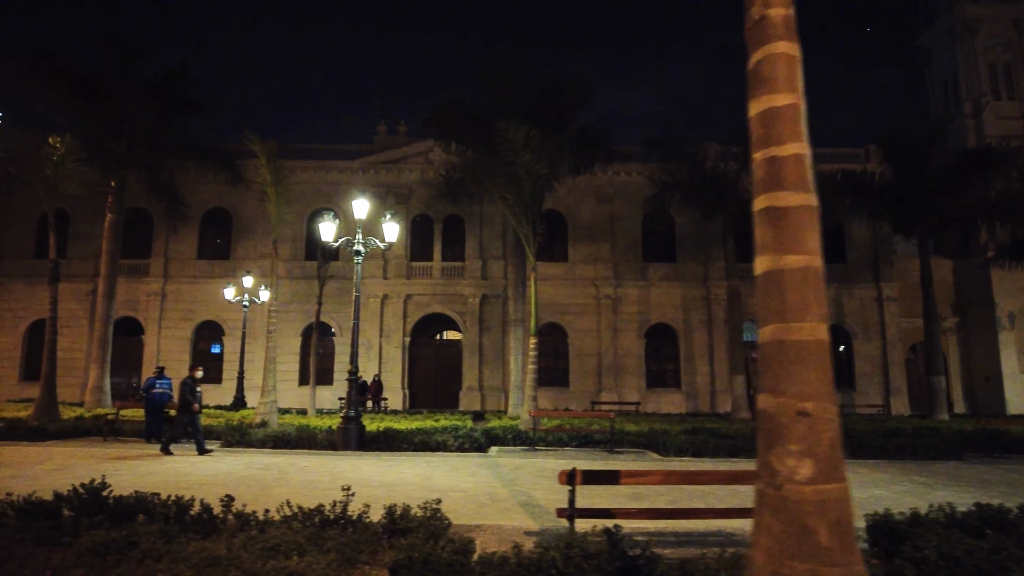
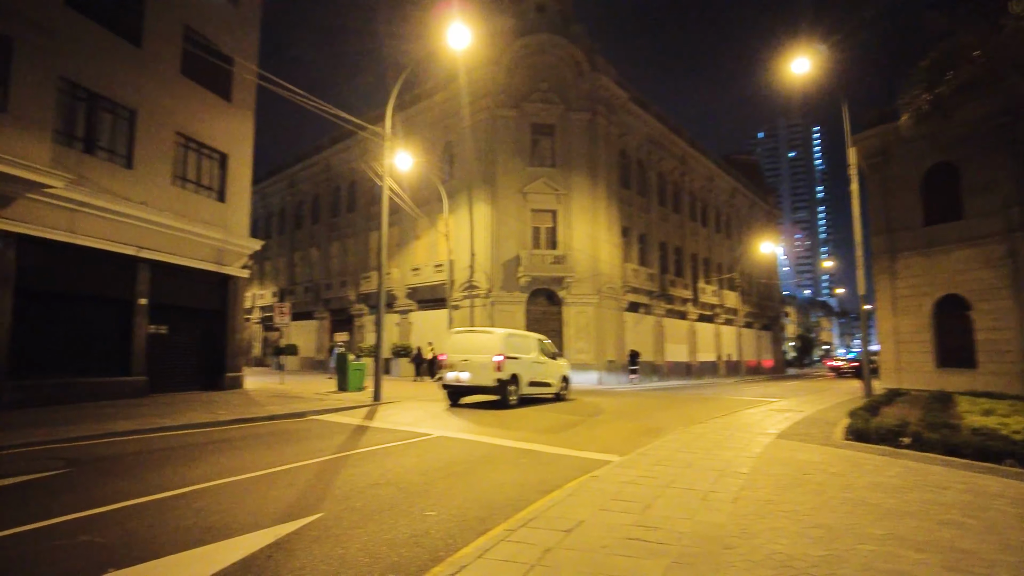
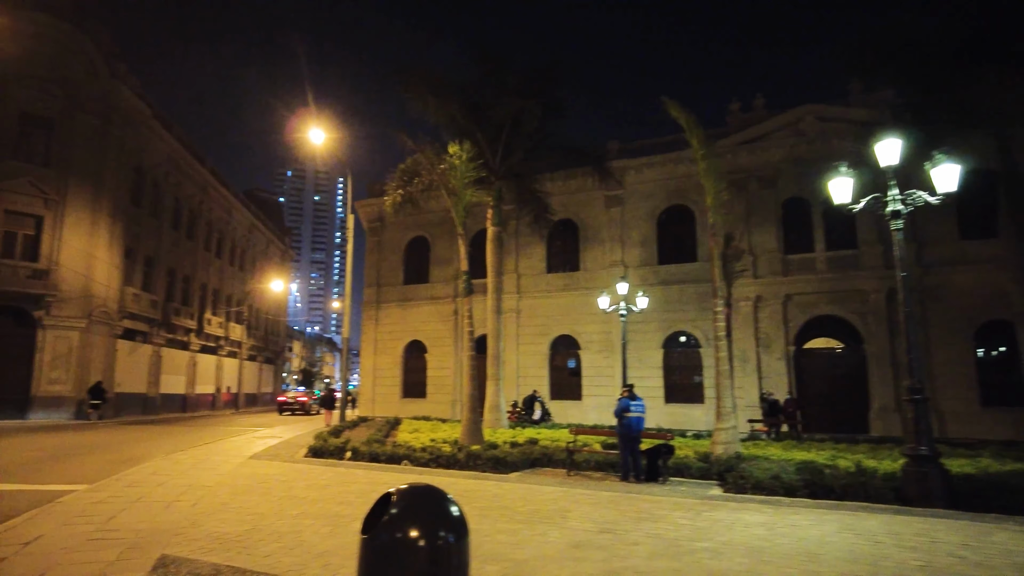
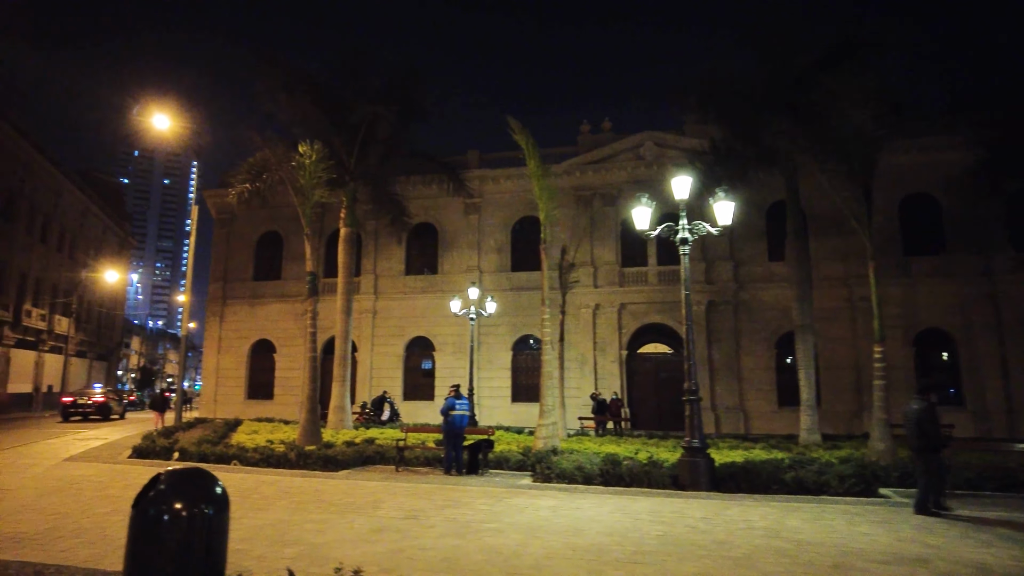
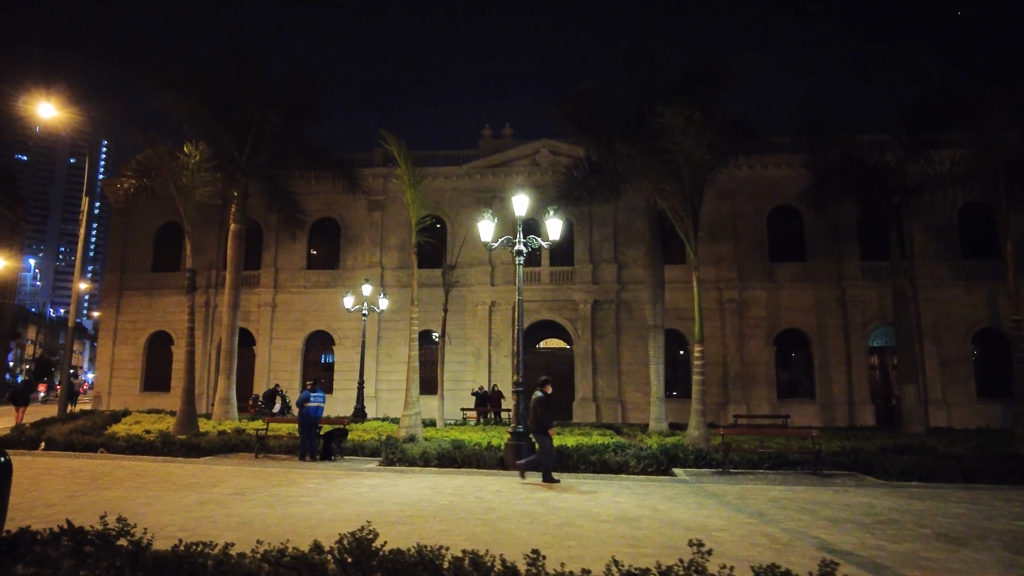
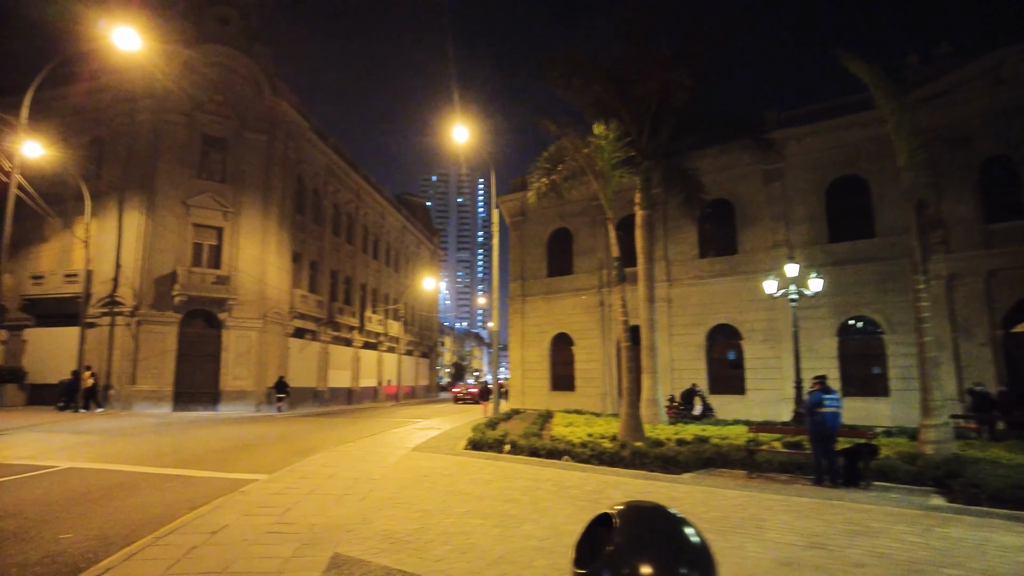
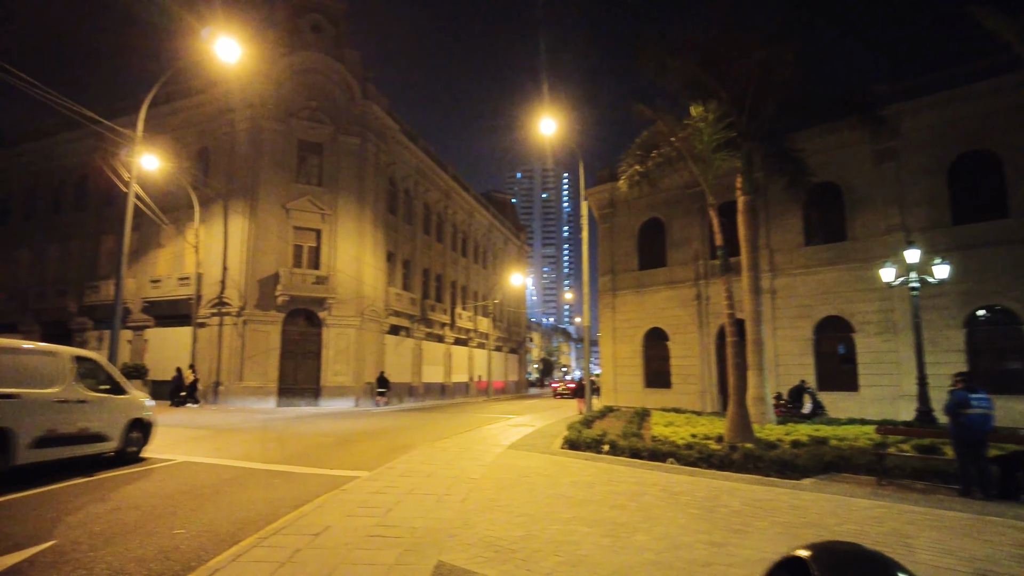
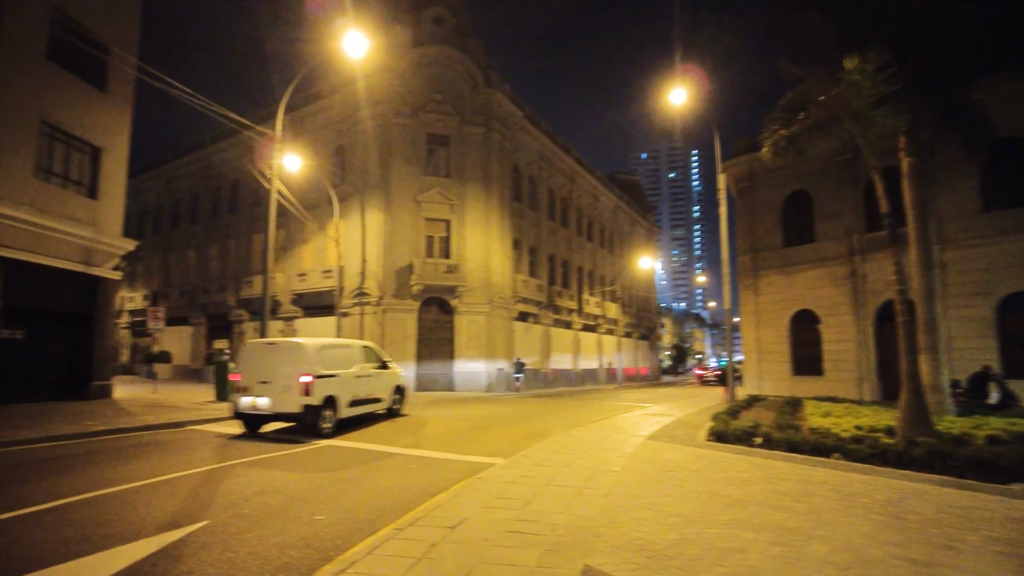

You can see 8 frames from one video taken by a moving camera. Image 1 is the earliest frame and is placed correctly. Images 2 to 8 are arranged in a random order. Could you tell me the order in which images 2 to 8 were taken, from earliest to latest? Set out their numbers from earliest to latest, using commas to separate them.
5, 4, 3, 6, 7, 8, 2
